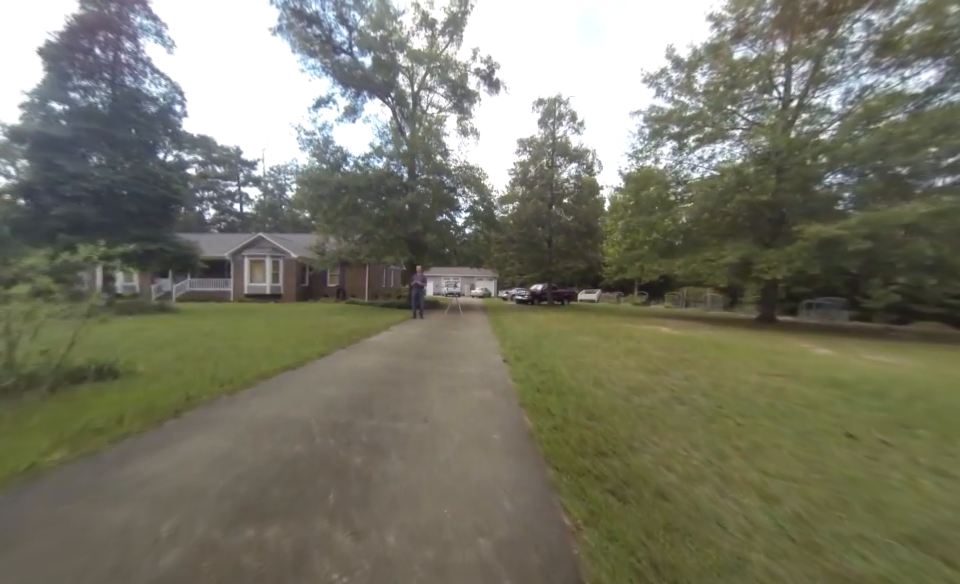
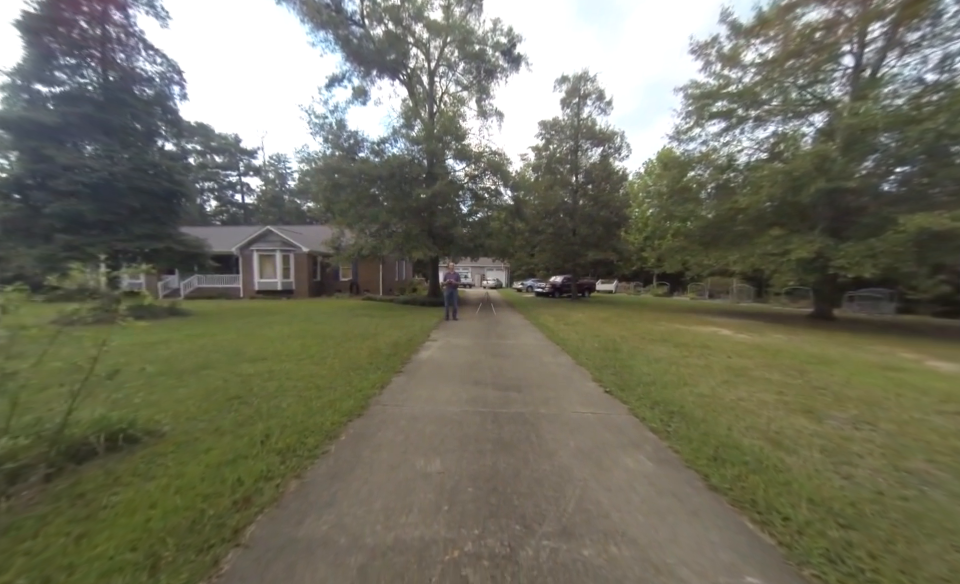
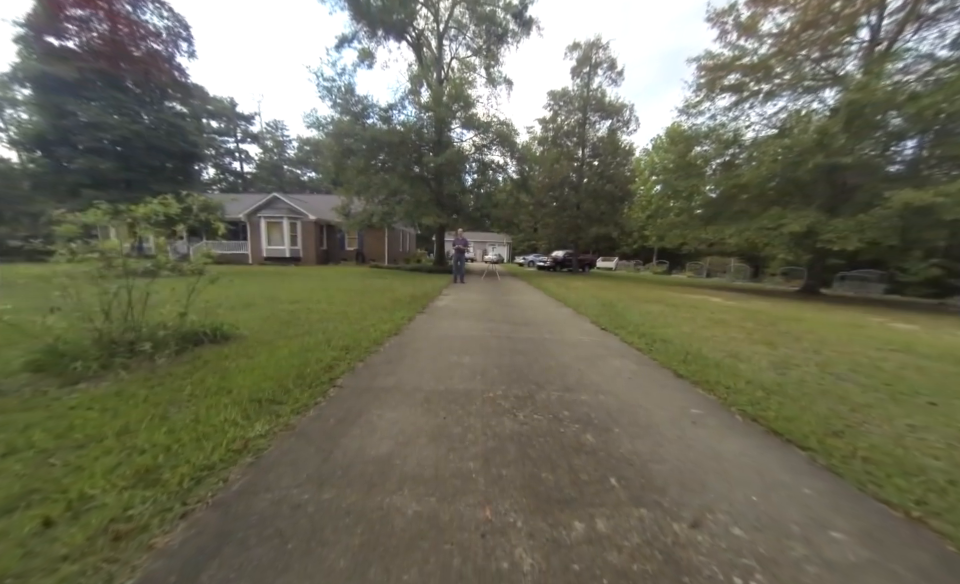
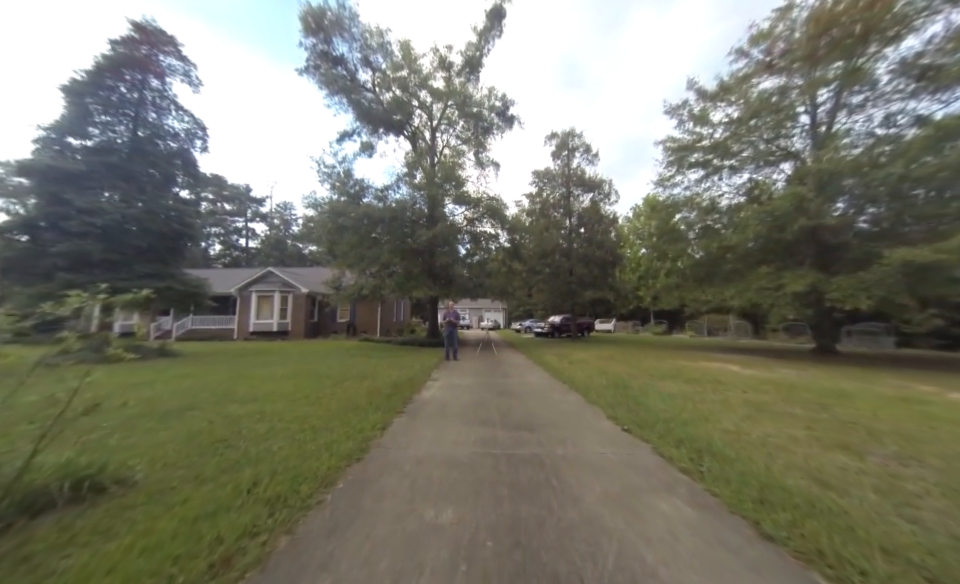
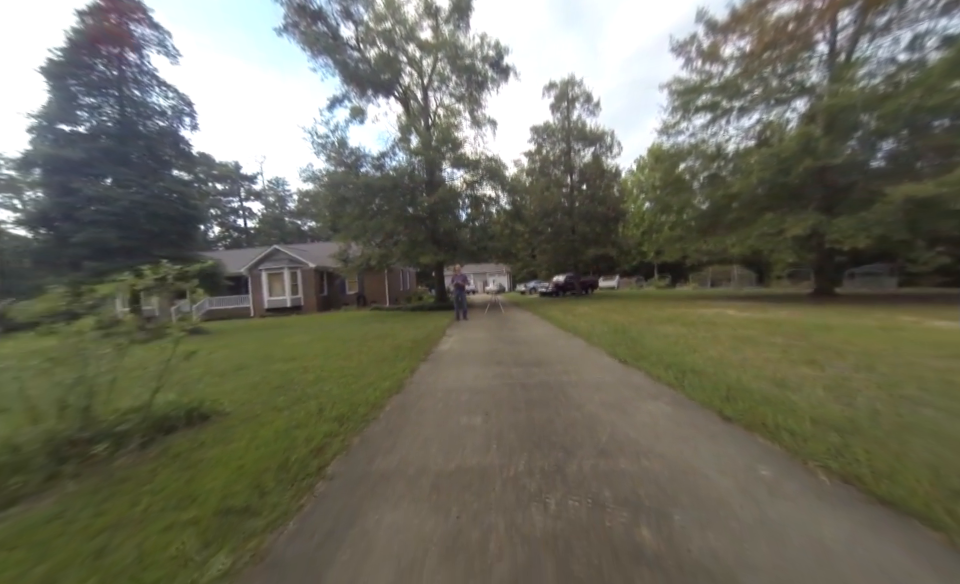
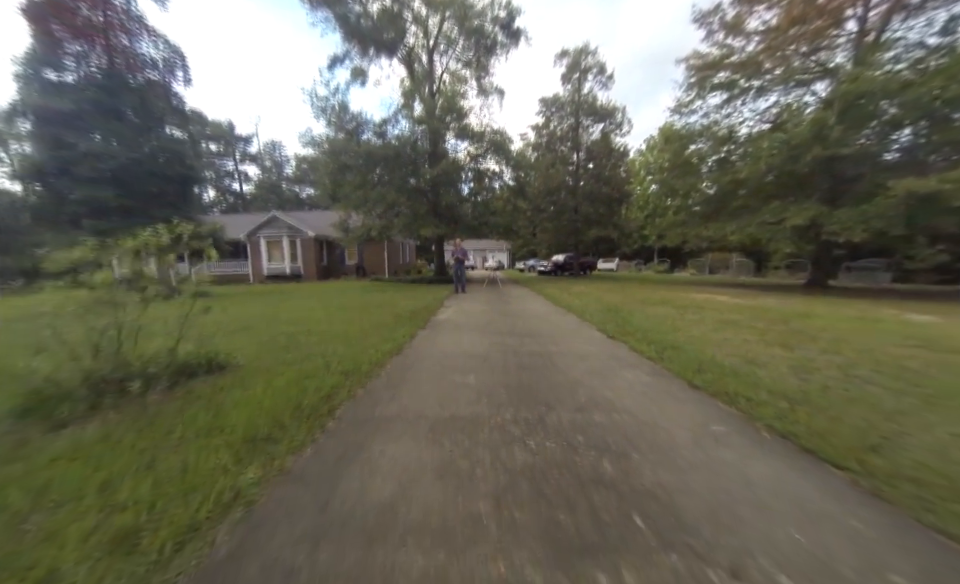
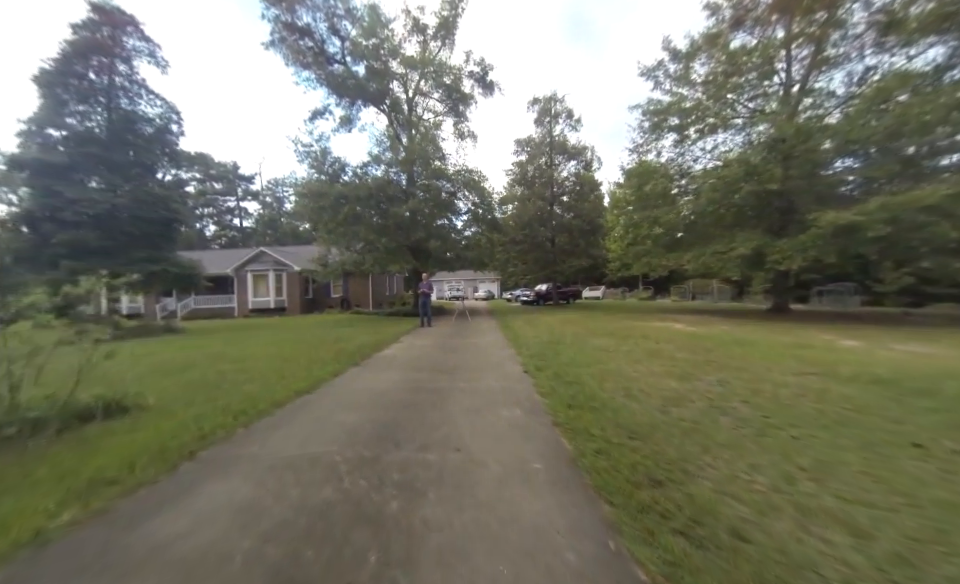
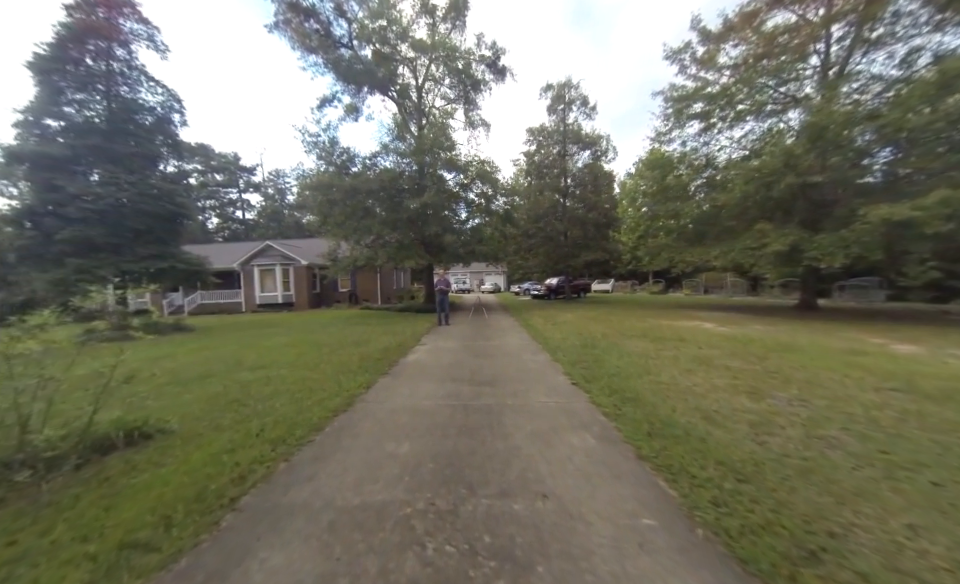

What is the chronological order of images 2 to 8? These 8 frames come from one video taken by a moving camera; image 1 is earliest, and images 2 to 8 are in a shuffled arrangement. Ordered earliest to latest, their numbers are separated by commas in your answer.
7, 8, 2, 4, 5, 6, 3
